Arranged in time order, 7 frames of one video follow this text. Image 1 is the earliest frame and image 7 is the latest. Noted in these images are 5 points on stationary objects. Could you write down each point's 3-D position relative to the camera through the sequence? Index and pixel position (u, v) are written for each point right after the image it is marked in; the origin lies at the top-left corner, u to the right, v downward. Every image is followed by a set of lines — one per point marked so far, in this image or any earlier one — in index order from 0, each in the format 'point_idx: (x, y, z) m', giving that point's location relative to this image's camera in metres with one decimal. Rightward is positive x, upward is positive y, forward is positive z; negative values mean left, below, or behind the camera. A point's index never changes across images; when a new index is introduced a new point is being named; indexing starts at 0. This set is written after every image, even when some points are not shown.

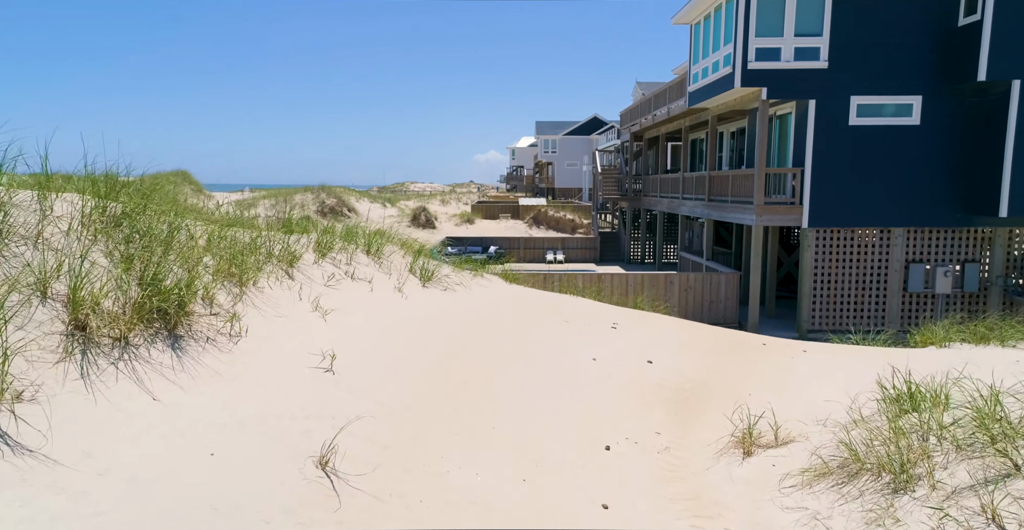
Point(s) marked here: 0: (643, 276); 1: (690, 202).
0: (+2.9, -0.2, +14.5) m
1: (+5.0, +1.8, +18.2) m
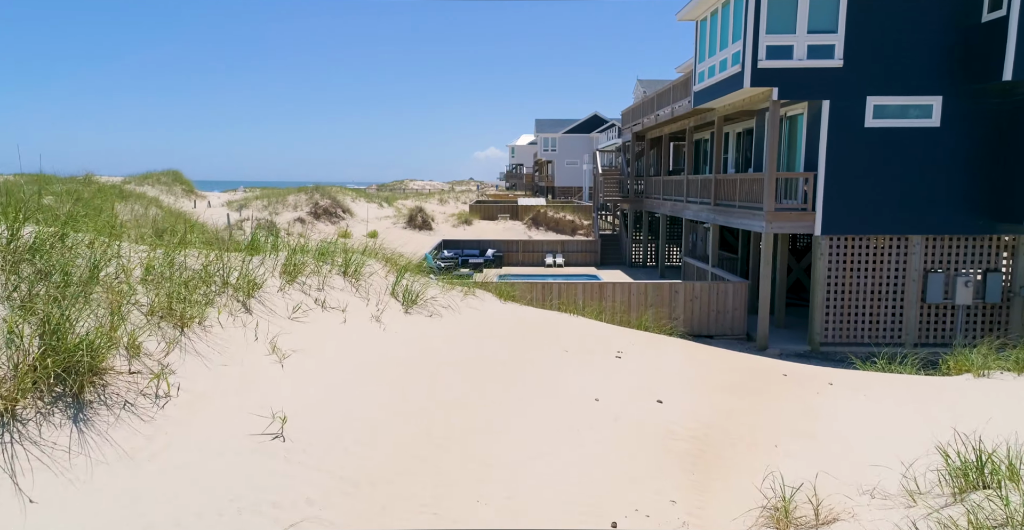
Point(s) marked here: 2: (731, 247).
0: (+2.9, -0.4, +13.8) m
1: (+5.0, +1.6, +17.5) m
2: (+6.4, +0.5, +18.8) m
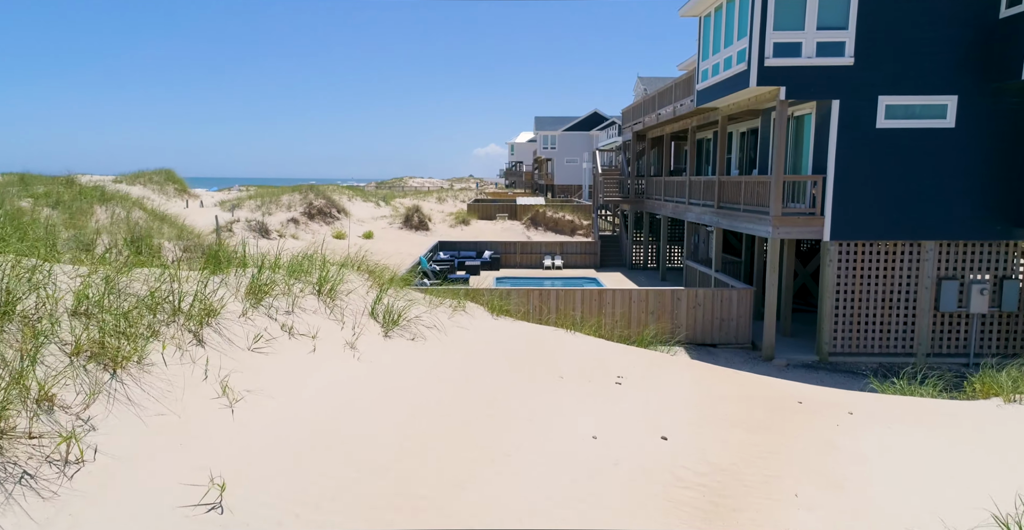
0: (+2.8, -0.5, +13.3) m
1: (+4.9, +1.5, +17.0) m
2: (+6.3, +0.4, +18.3) m
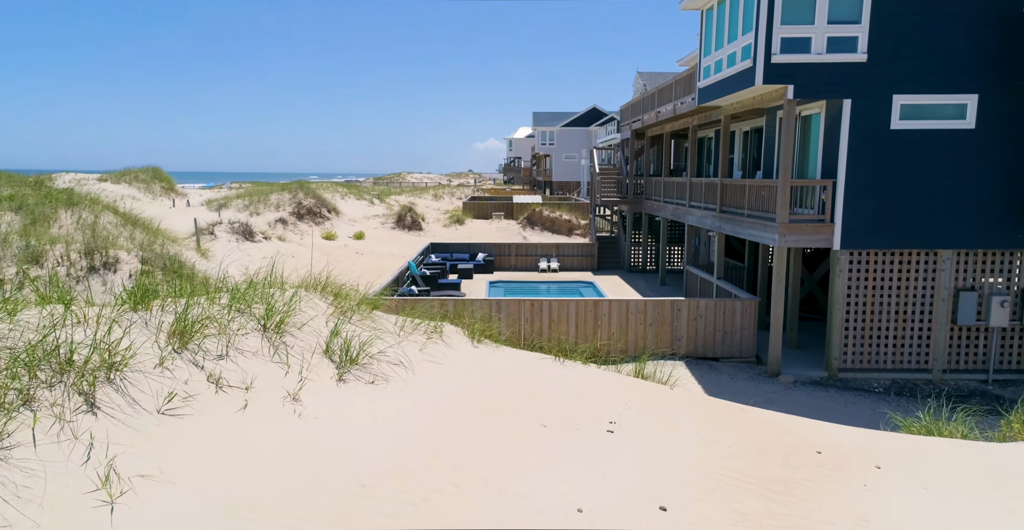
0: (+2.6, -0.7, +12.5) m
1: (+4.7, +1.3, +16.2) m
2: (+6.1, +0.3, +17.5) m
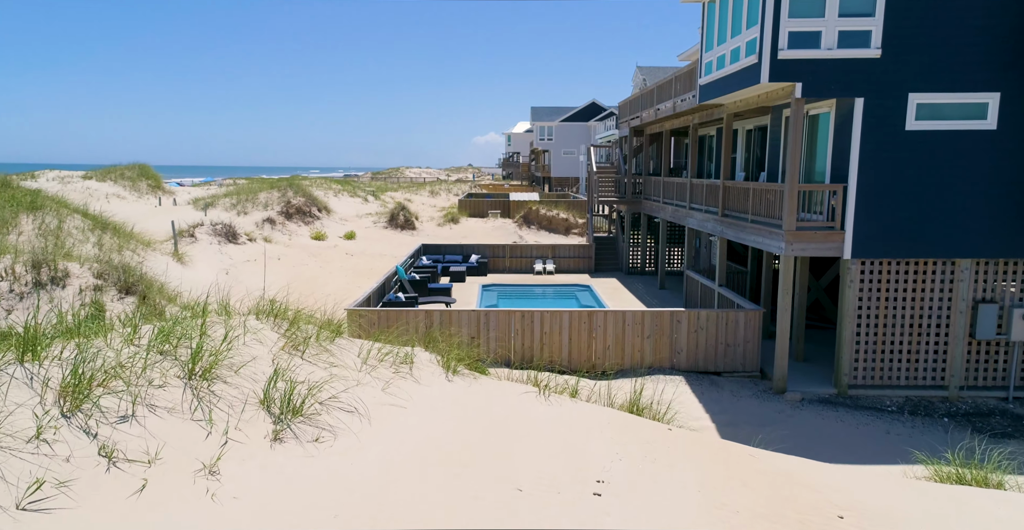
0: (+2.4, -0.9, +11.8) m
1: (+4.5, +1.2, +15.4) m
2: (+5.9, +0.2, +16.8) m
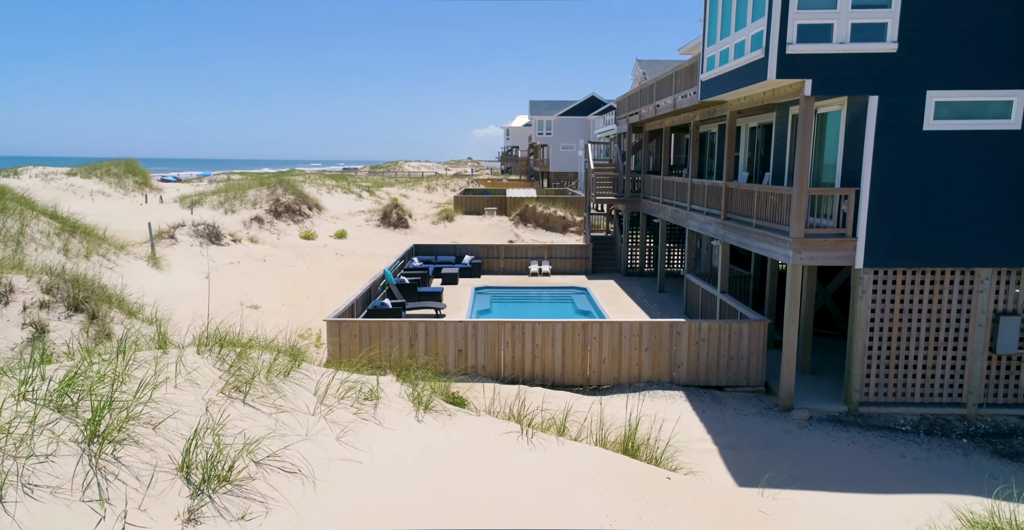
0: (+2.2, -1.0, +11.1) m
1: (+4.3, +1.1, +14.7) m
2: (+5.8, +0.1, +16.1) m
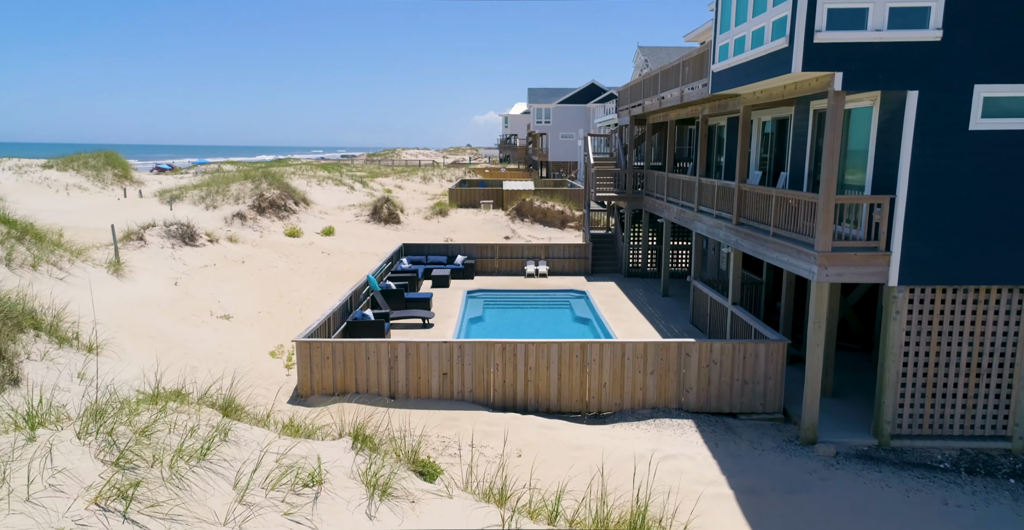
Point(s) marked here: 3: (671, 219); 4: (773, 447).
0: (+2.1, -1.2, +10.0) m
1: (+4.2, +0.9, +13.5) m
2: (+5.6, -0.1, +14.9) m
3: (+4.1, +1.2, +16.7) m
4: (+3.8, -2.6, +9.4) m
